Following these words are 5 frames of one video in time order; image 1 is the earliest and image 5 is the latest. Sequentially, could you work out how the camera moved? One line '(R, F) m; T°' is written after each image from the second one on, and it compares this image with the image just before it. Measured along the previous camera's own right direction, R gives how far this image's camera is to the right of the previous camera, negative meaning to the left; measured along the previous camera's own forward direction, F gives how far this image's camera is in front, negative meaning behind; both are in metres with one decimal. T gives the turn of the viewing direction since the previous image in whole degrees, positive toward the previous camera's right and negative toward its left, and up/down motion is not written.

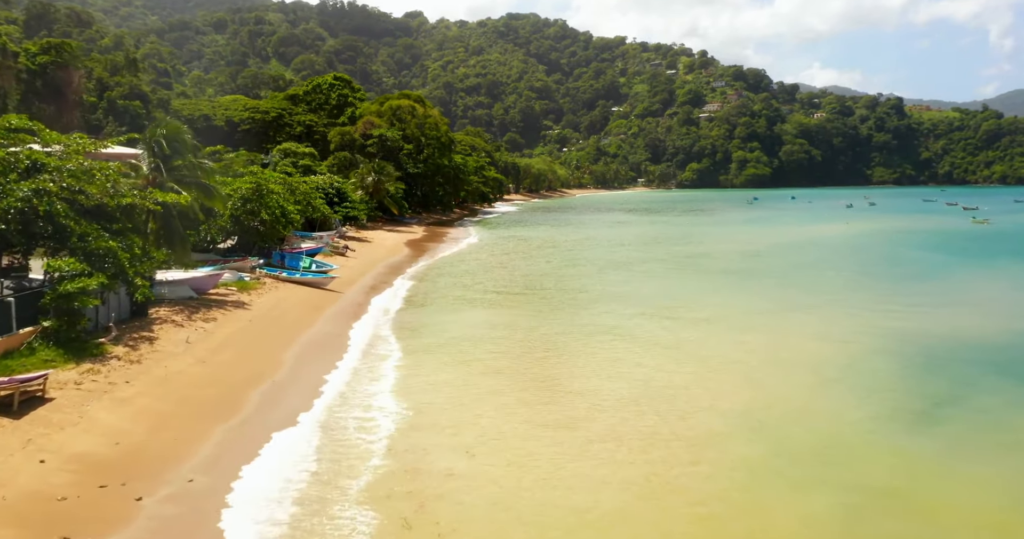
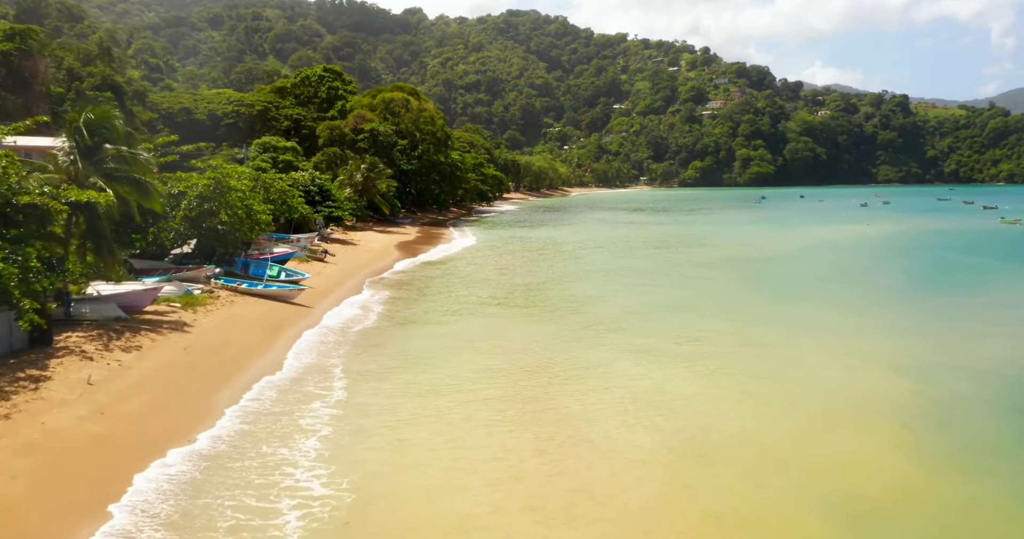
(+0.1, +3.6) m; 0°
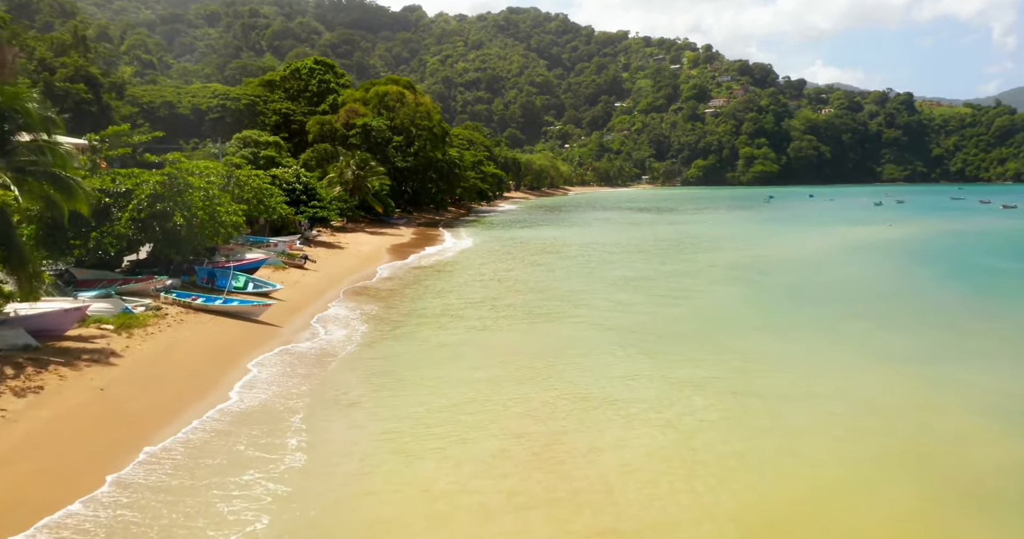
(-0.1, +3.2) m; 0°
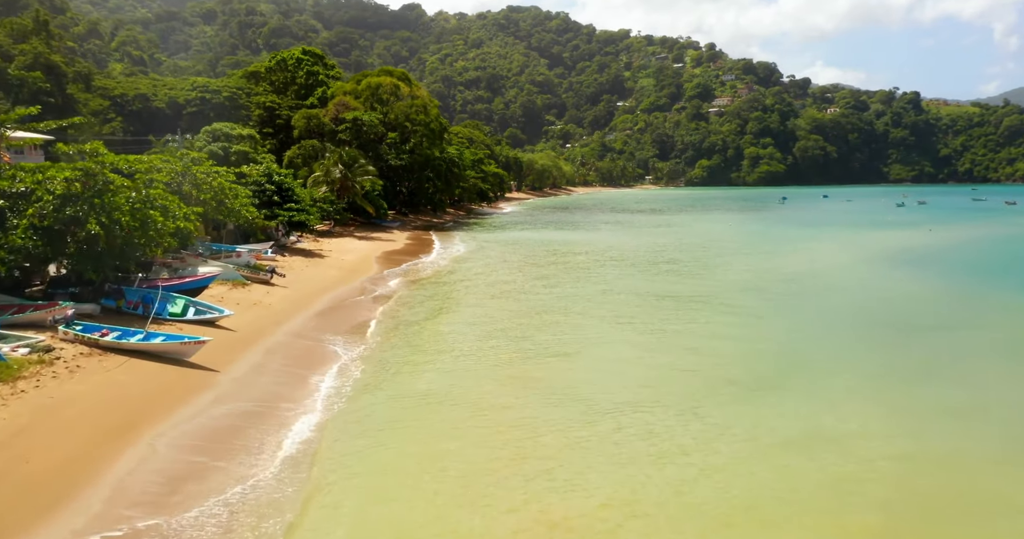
(-0.3, +4.4) m; 0°
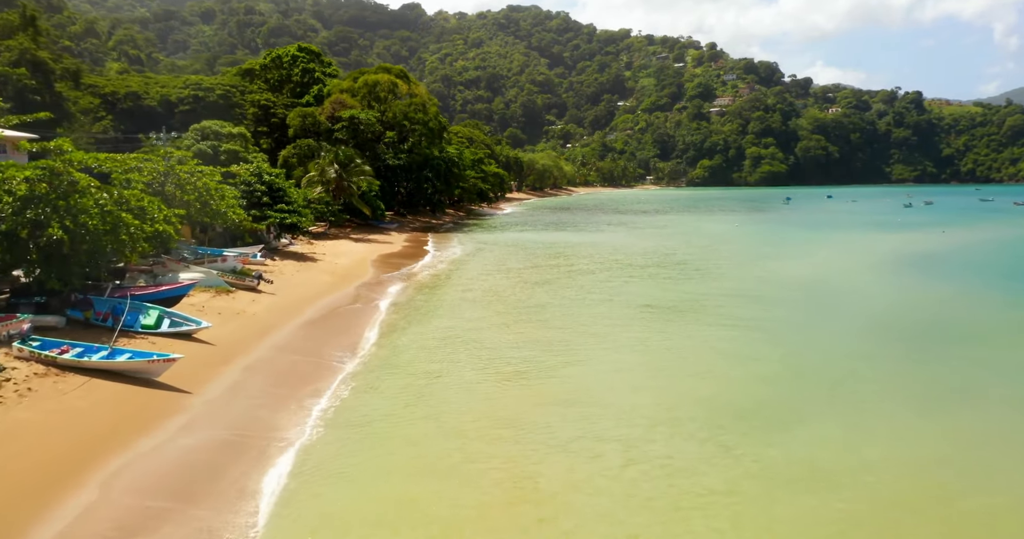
(-0.1, +1.3) m; 0°
